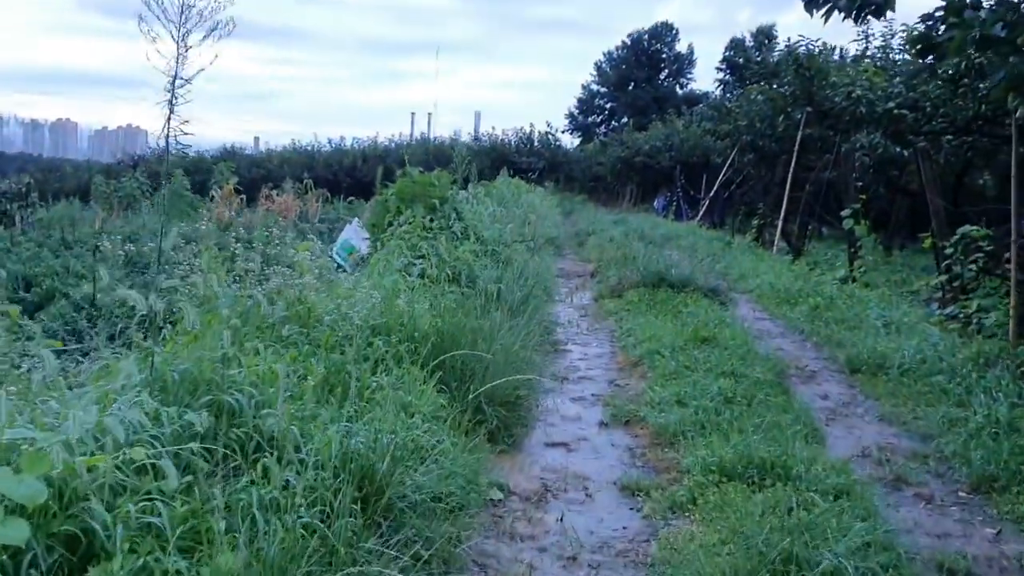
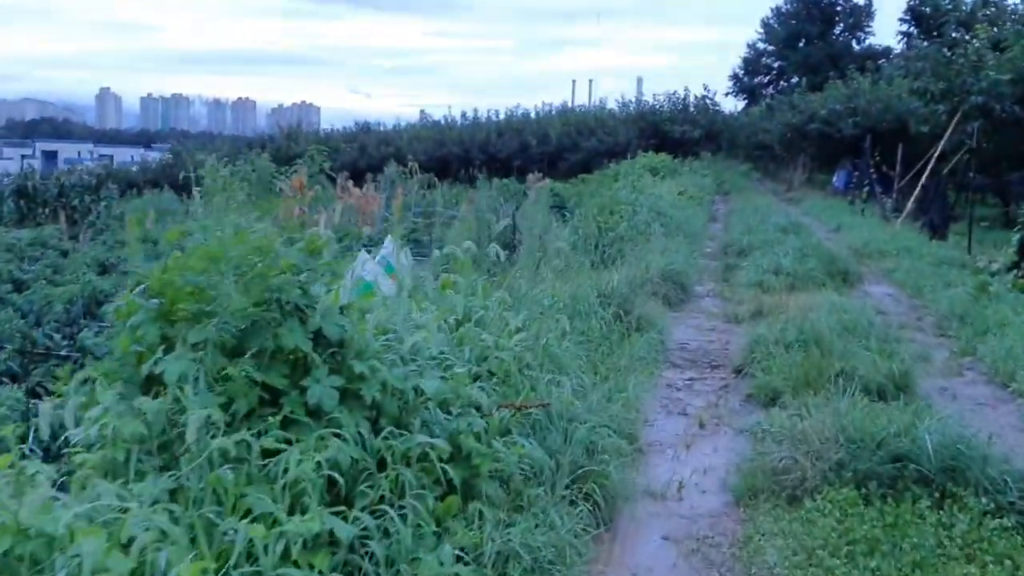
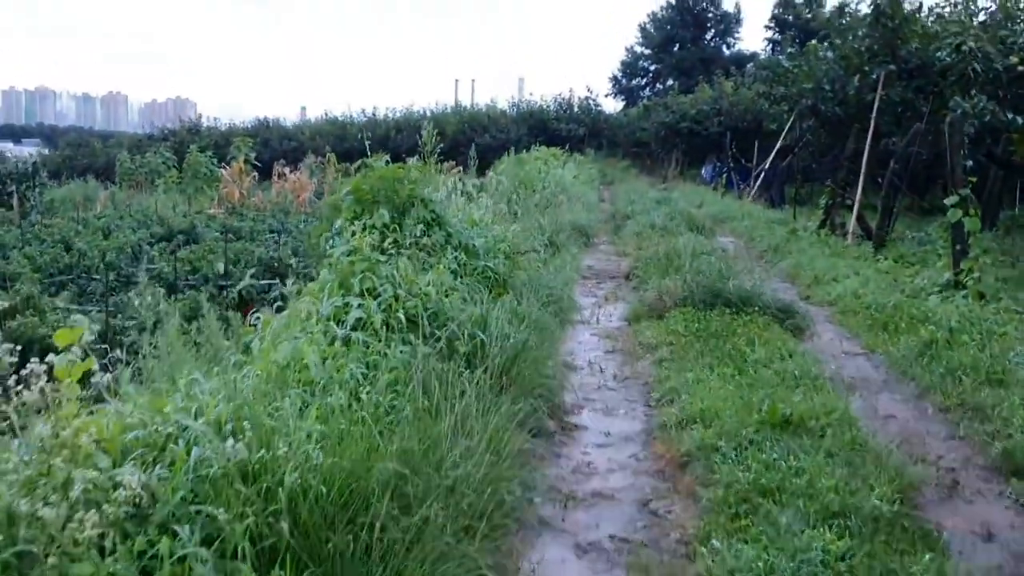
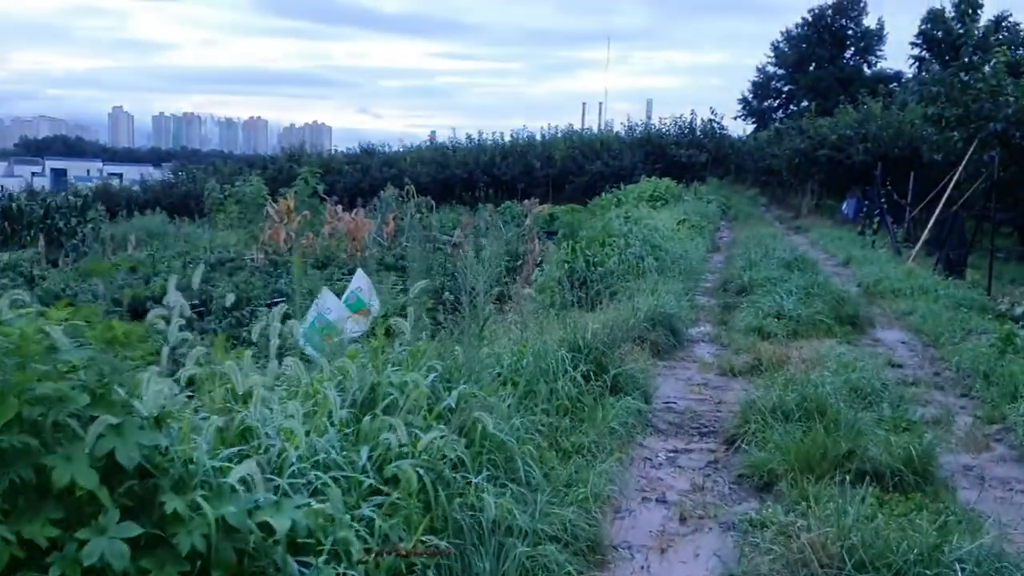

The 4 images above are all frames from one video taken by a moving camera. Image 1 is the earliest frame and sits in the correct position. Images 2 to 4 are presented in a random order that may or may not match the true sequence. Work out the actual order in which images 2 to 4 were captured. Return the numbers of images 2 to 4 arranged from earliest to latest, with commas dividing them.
3, 2, 4
